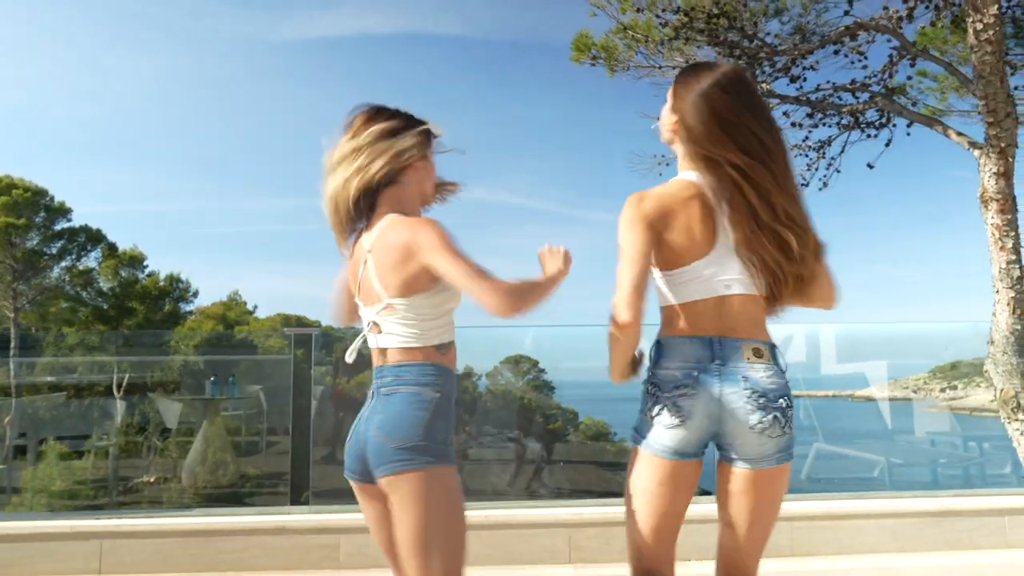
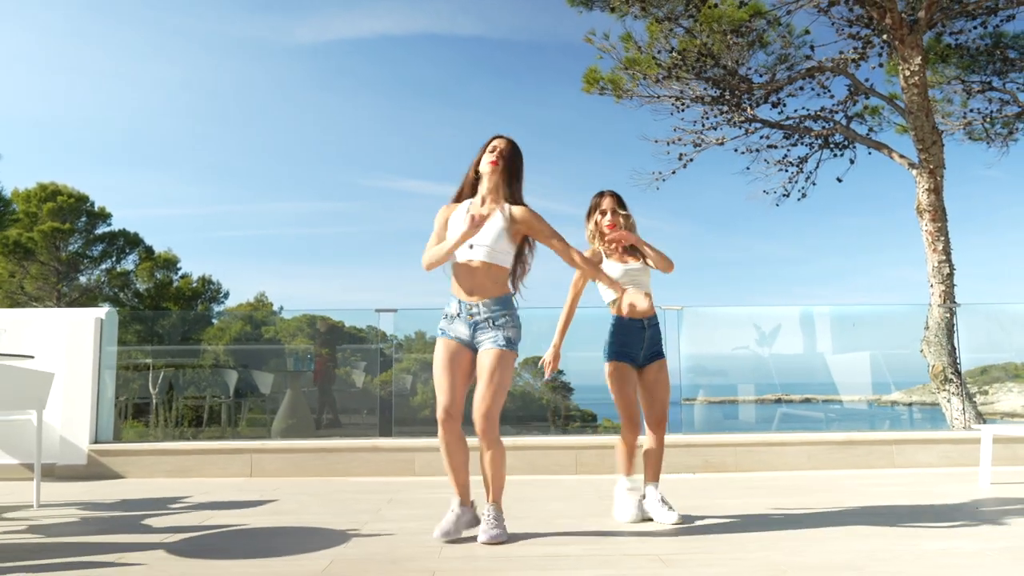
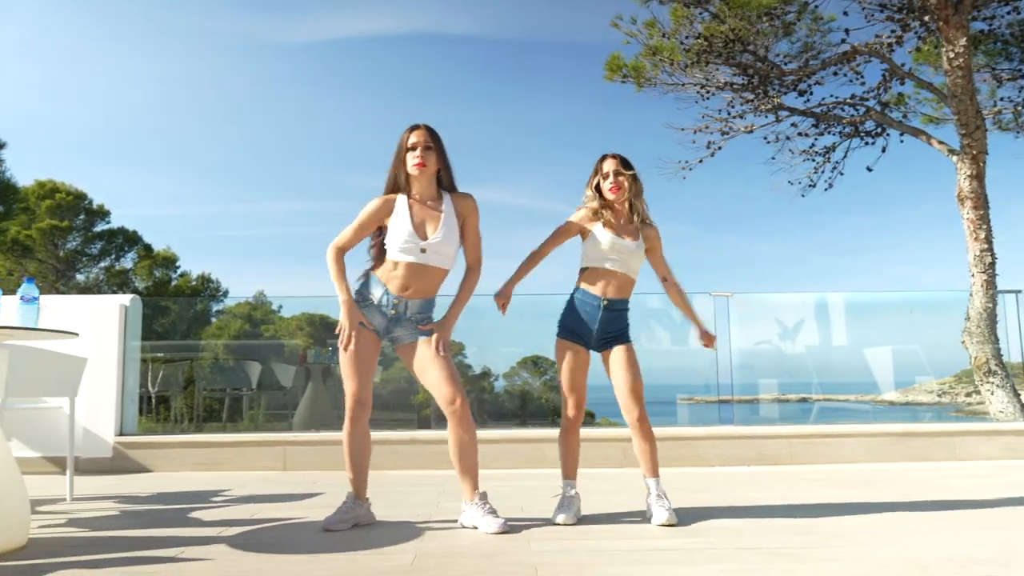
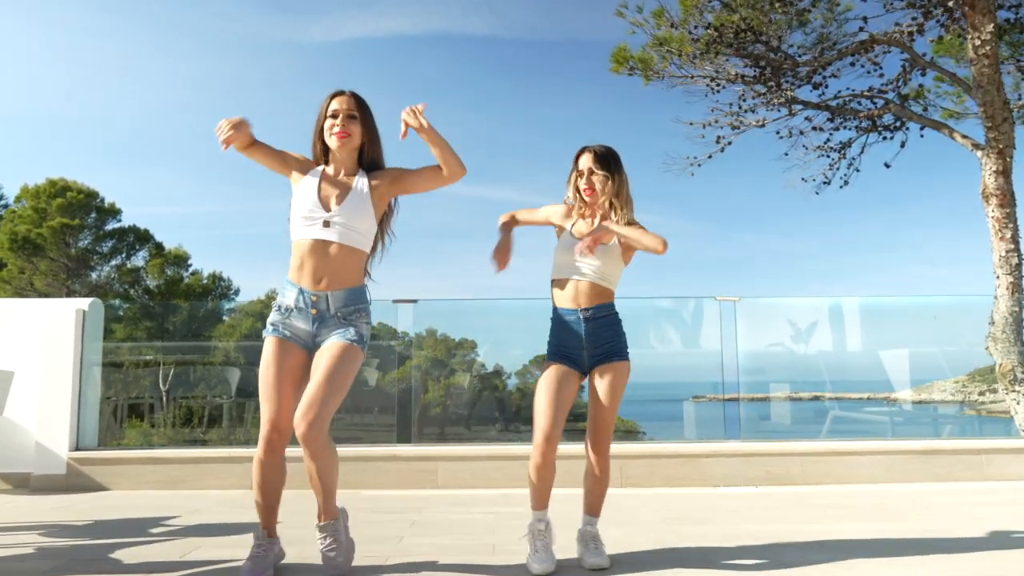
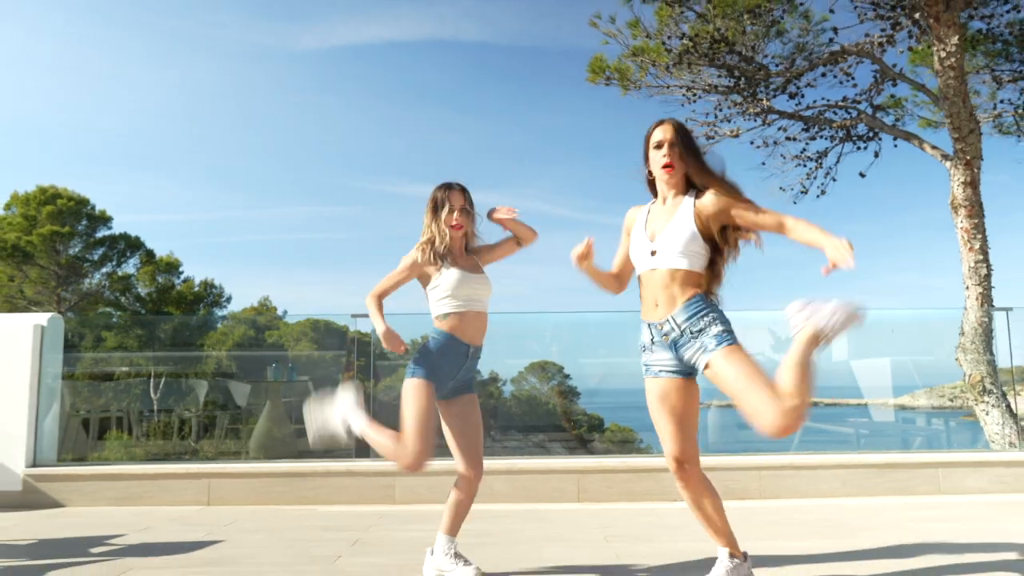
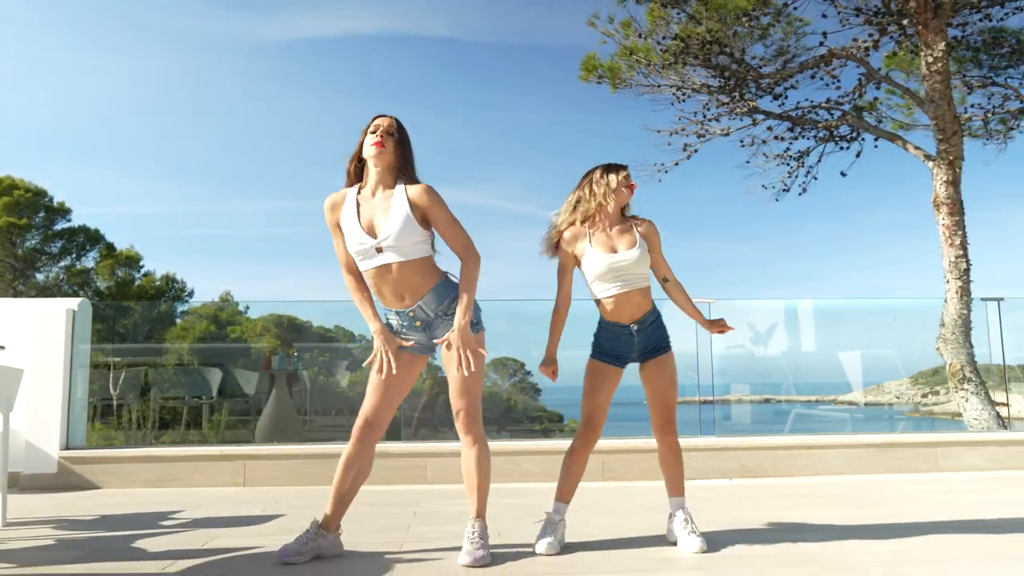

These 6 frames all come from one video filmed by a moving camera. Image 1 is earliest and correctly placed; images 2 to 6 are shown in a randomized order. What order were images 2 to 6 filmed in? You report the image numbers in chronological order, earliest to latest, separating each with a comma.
5, 2, 4, 6, 3
